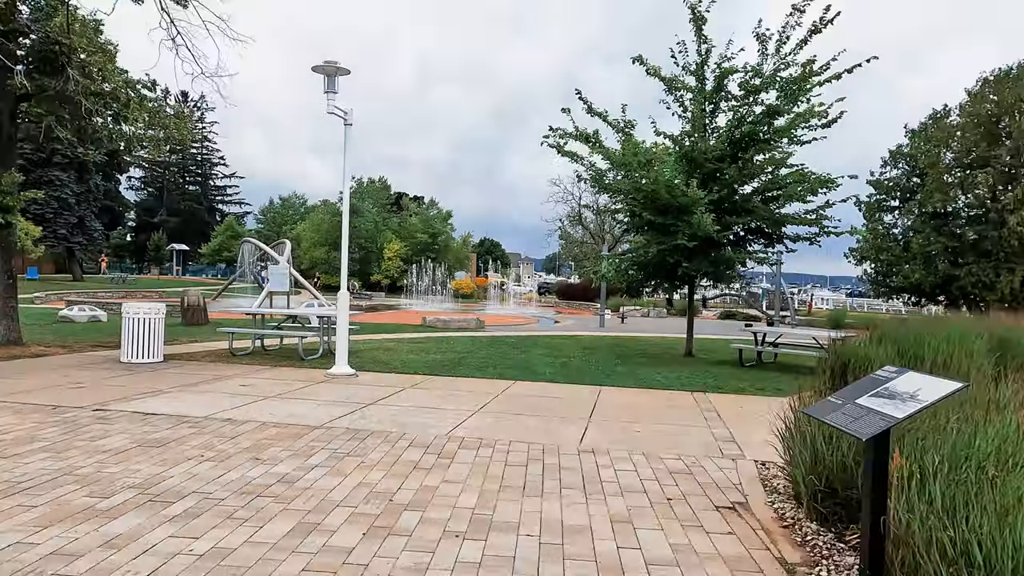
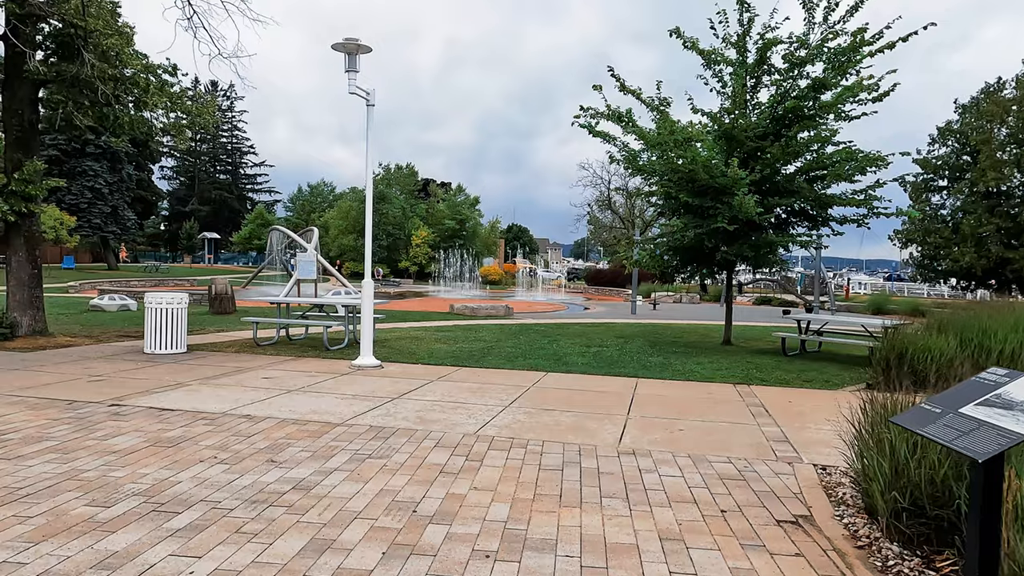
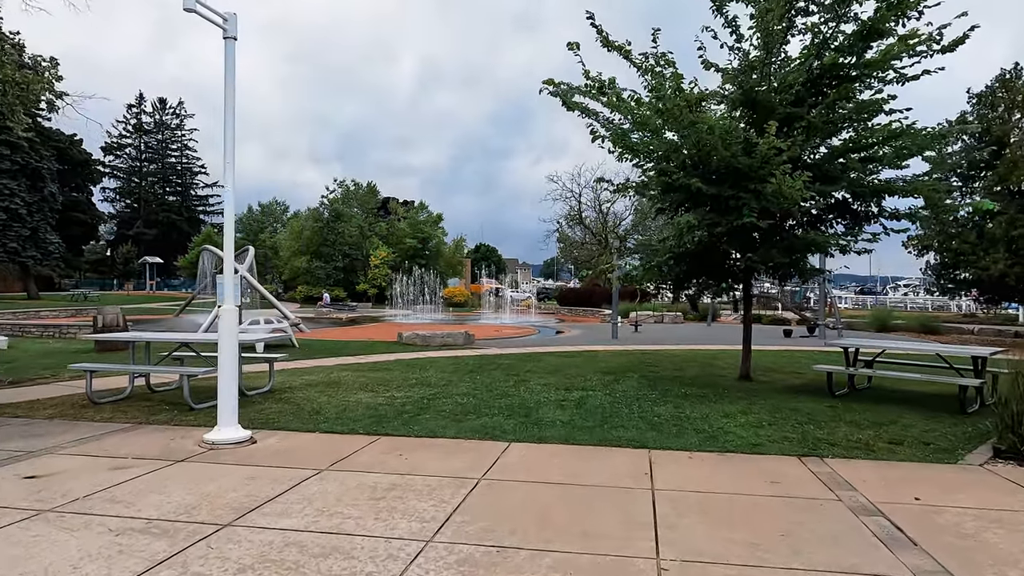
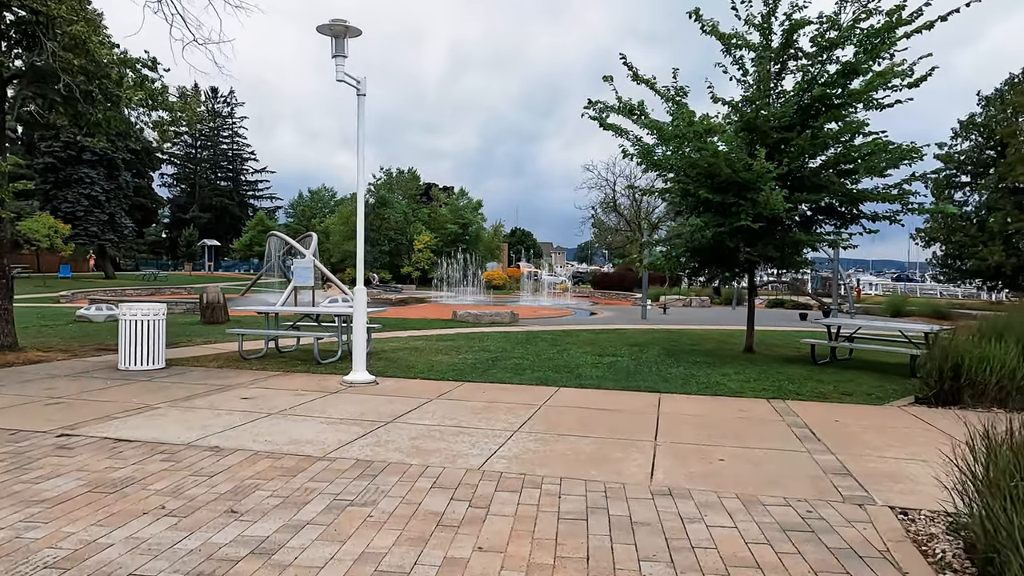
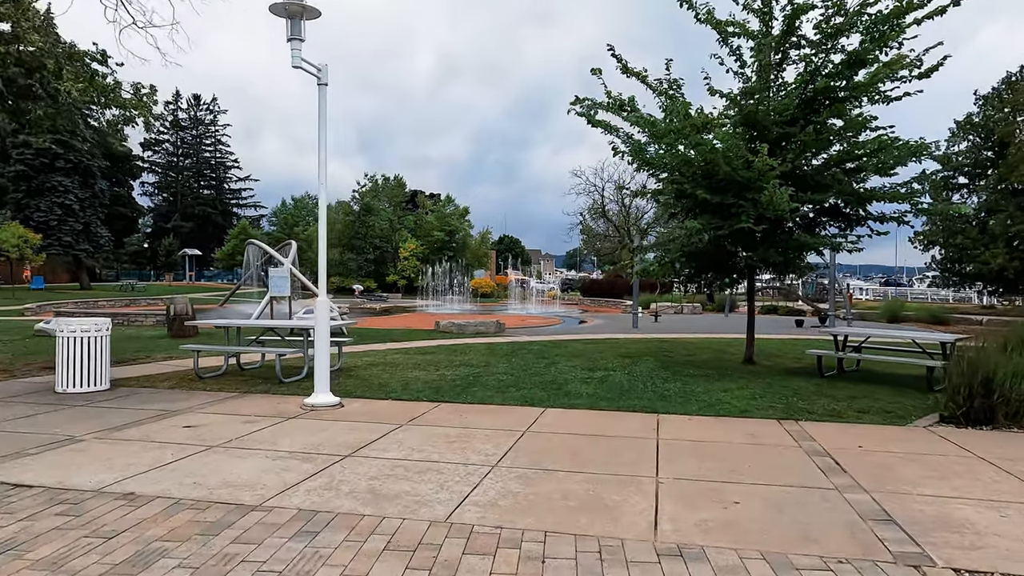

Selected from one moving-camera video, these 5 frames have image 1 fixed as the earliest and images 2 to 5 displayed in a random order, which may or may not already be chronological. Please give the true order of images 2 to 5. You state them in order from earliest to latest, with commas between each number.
2, 4, 5, 3
